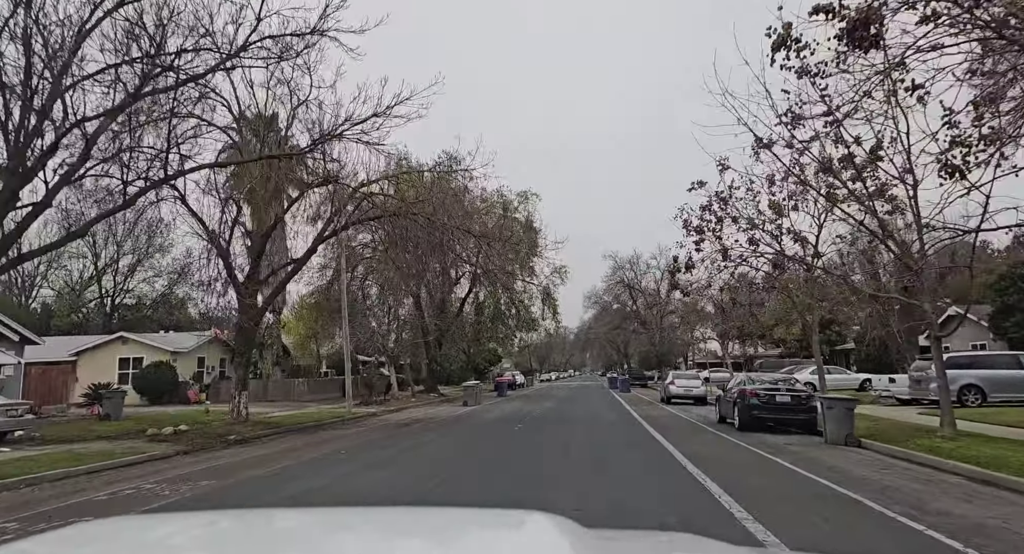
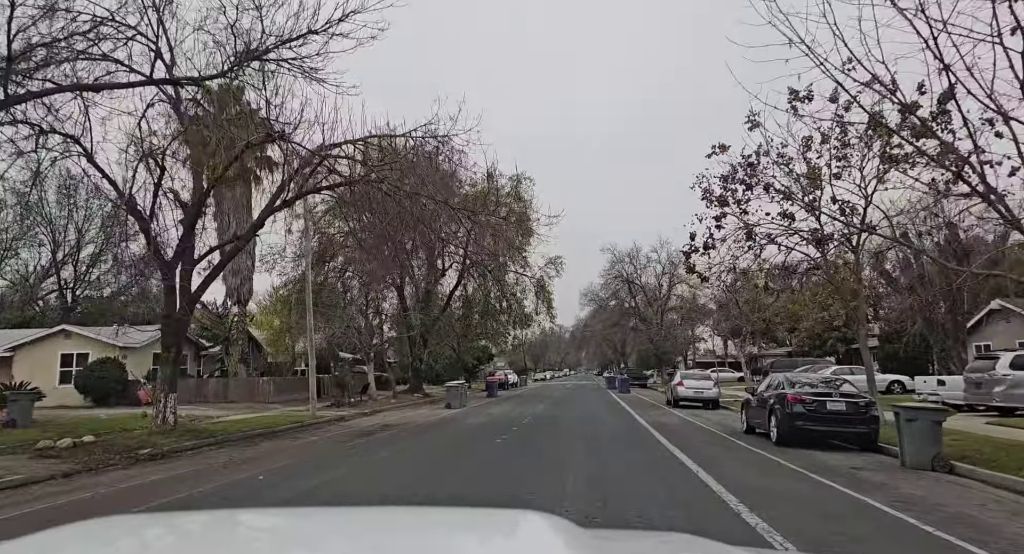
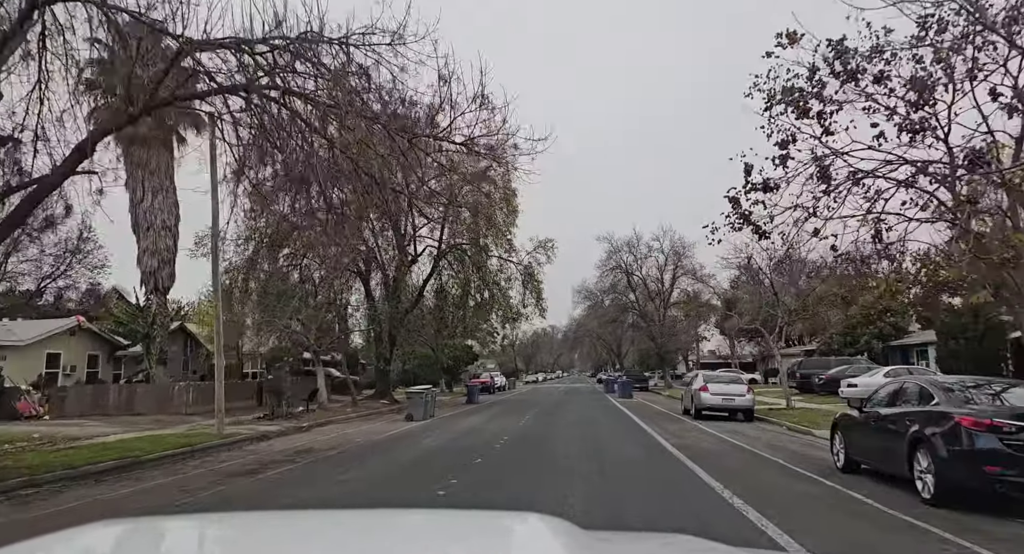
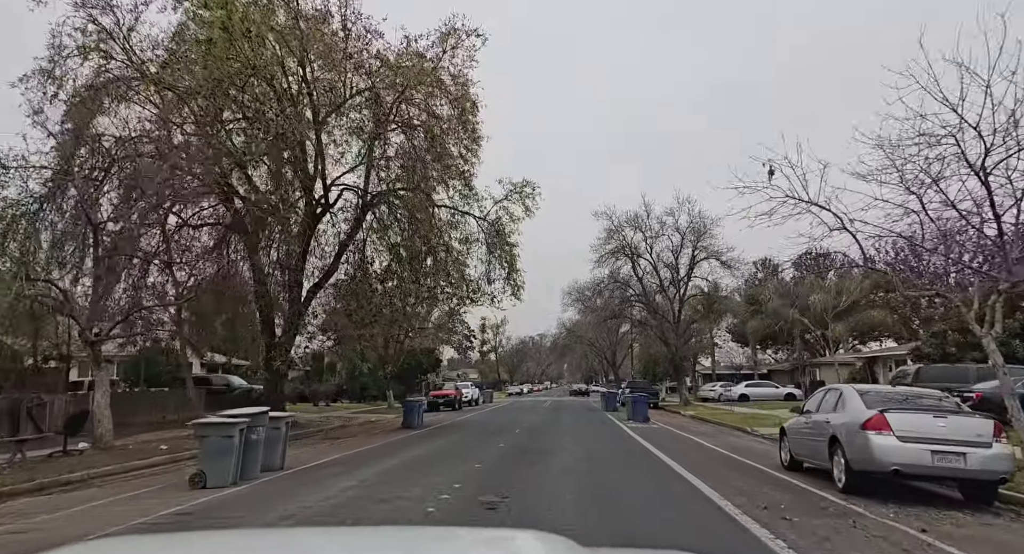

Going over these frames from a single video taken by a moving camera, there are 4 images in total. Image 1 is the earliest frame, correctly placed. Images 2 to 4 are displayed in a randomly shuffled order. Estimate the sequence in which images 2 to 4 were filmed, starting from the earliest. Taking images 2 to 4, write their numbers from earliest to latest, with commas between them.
2, 3, 4
